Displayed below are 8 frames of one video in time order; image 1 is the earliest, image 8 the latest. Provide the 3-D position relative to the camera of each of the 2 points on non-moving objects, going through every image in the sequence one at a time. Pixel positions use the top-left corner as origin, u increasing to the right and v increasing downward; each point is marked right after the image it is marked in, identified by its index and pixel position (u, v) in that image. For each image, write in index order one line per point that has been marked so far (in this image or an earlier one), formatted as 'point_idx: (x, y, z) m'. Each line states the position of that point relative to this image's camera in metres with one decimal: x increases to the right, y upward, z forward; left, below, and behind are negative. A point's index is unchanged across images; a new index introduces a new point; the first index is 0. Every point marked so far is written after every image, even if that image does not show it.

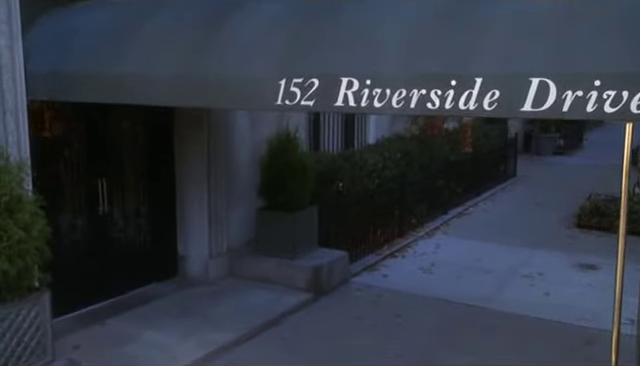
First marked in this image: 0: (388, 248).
0: (+1.1, -1.0, +10.2) m
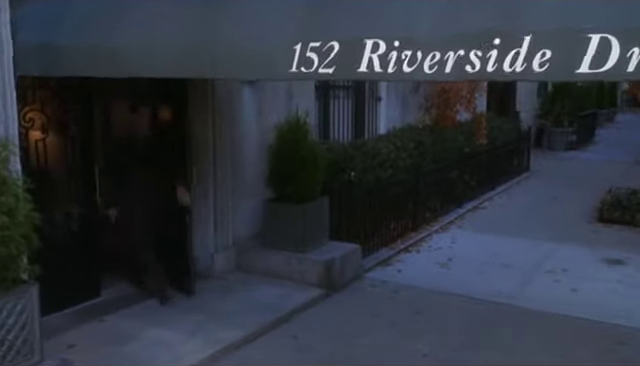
0: (+1.2, -0.9, +9.7) m
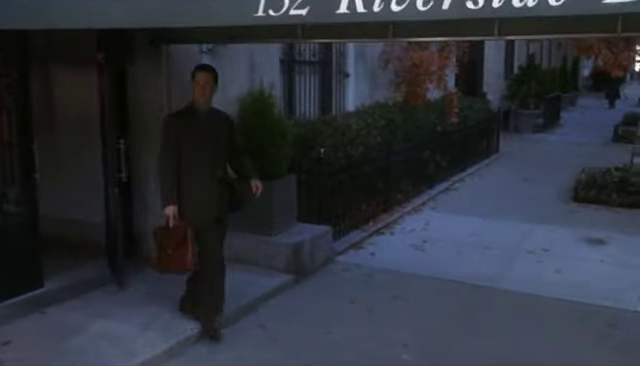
0: (+0.8, -0.6, +9.1) m
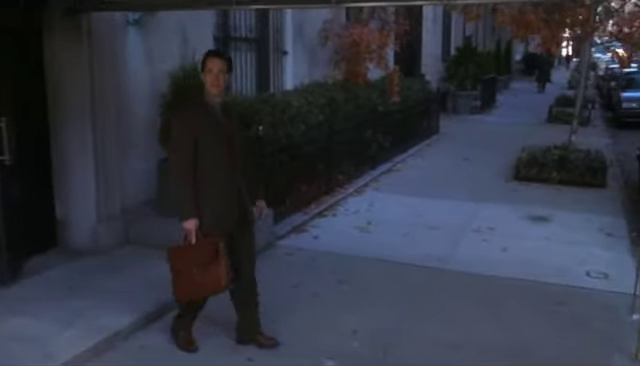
0: (-0.1, -0.3, +8.8) m
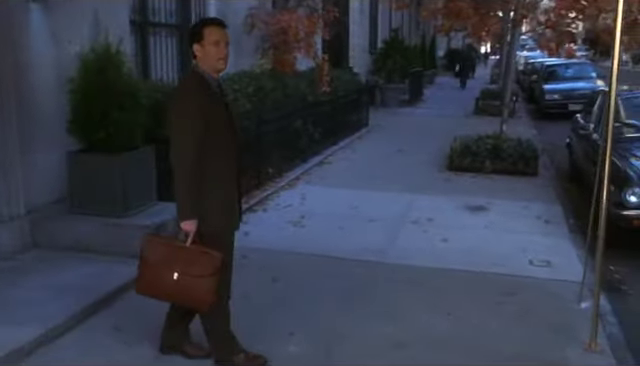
0: (-0.9, -0.2, +8.2) m
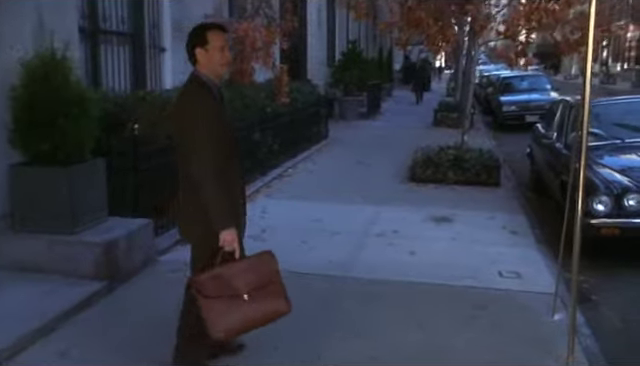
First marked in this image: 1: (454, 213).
0: (-1.4, -0.4, +7.9) m
1: (+1.8, -0.4, +8.5) m
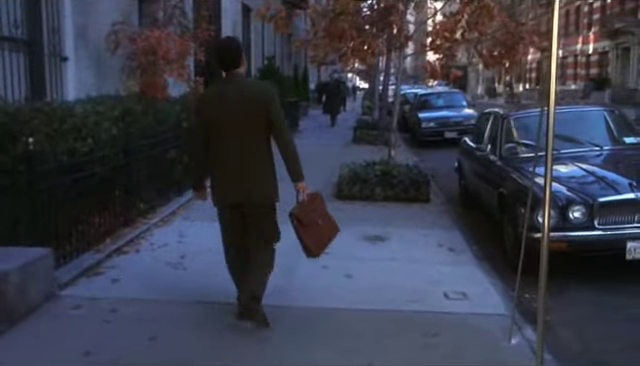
0: (-2.2, -0.6, +7.0) m
1: (+0.8, -0.6, +8.0) m
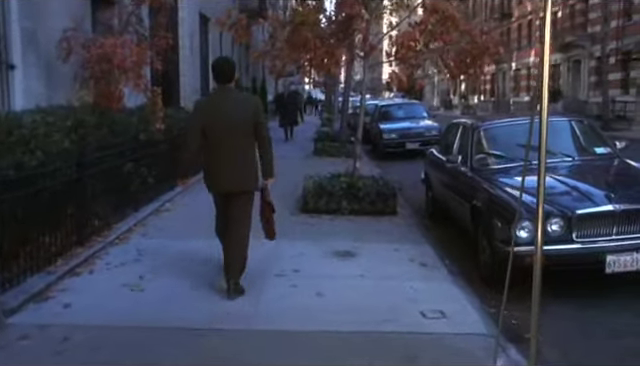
0: (-2.5, -0.8, +6.5) m
1: (+0.4, -0.7, +7.7) m
